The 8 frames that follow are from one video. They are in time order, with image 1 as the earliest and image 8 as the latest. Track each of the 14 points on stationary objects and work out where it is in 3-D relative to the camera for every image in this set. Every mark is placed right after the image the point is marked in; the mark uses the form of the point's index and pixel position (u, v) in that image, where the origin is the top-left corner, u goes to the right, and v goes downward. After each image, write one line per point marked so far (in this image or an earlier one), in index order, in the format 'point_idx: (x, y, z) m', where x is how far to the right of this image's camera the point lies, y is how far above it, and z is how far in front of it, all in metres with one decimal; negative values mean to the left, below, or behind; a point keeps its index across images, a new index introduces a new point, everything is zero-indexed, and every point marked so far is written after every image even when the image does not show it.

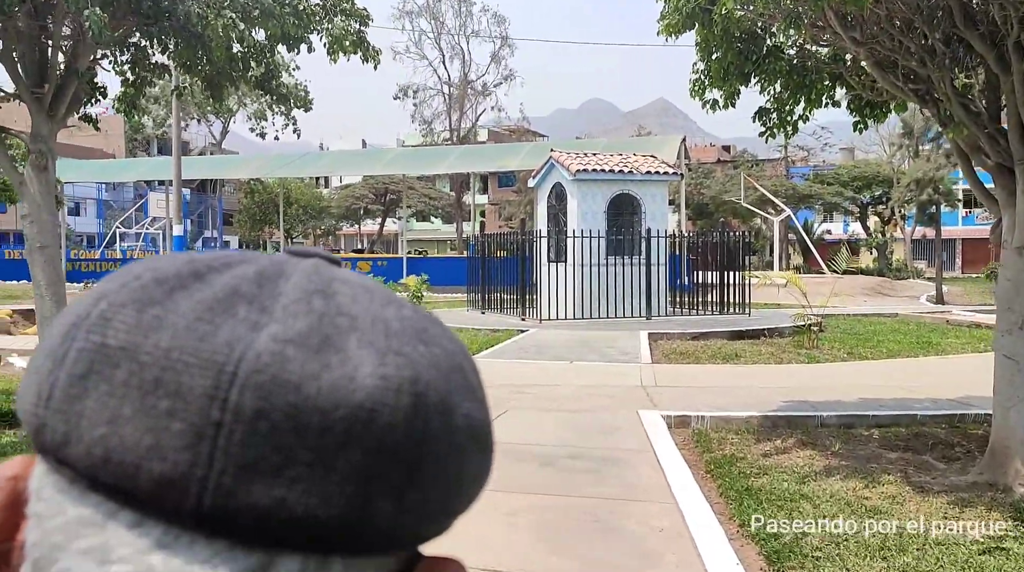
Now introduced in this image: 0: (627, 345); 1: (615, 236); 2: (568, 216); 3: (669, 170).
0: (+1.5, -0.7, +12.1) m
1: (+1.8, +0.9, +16.4) m
2: (+1.0, +1.2, +16.5) m
3: (+2.8, +2.0, +16.6) m
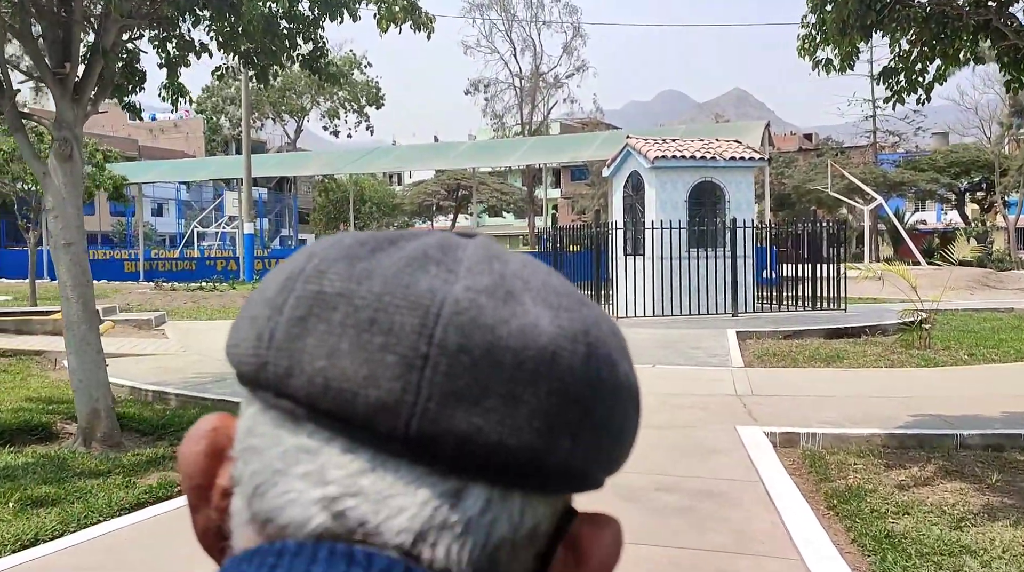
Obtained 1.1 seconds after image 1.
0: (+2.4, -0.7, +11.1) m
1: (+3.0, +1.0, +15.4) m
2: (+2.2, +1.3, +15.5) m
3: (+4.0, +2.1, +15.5) m
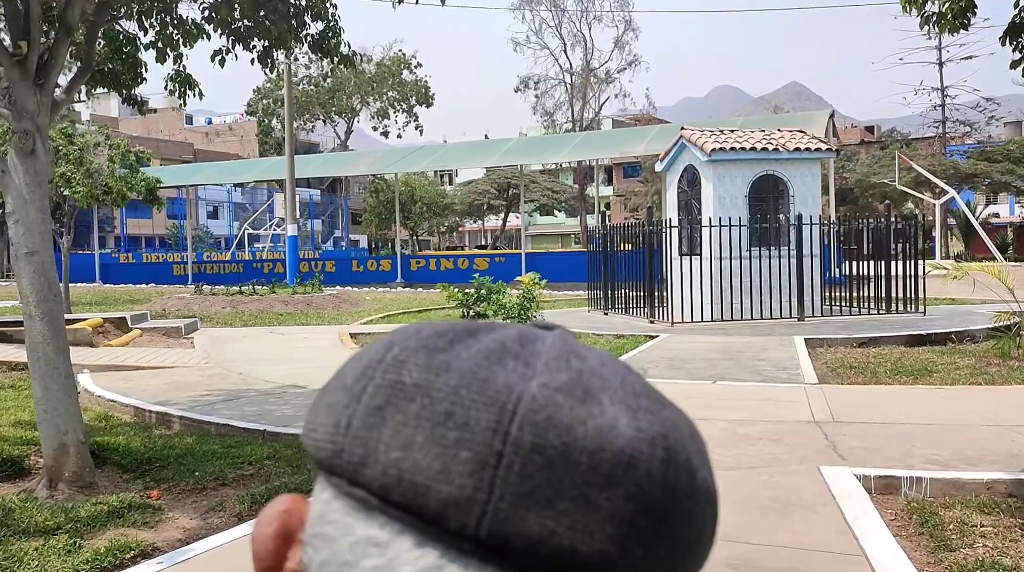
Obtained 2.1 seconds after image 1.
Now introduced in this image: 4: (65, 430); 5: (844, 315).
0: (+2.8, -0.7, +10.0) m
1: (+3.7, +0.9, +14.3) m
2: (+2.9, +1.3, +14.5) m
3: (+4.7, +2.1, +14.3) m
4: (-2.4, -0.8, +5.0) m
5: (+5.2, -0.5, +14.8) m
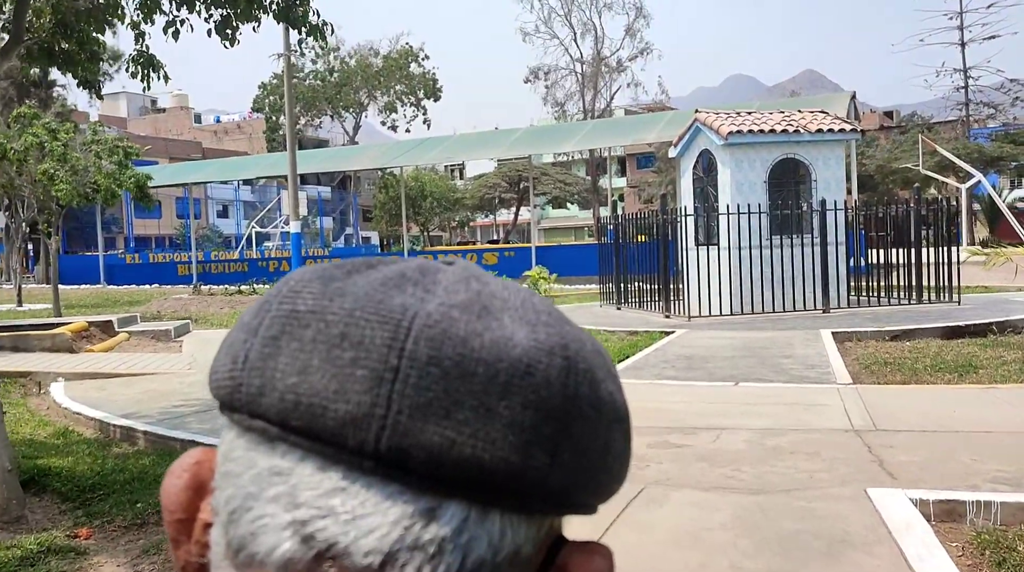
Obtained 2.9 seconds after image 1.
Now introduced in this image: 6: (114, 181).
0: (+2.9, -0.6, +9.3) m
1: (+3.8, +1.1, +13.5) m
2: (+3.0, +1.4, +13.7) m
3: (+4.7, +2.3, +13.5) m
4: (-2.4, -0.8, +4.3) m
5: (+5.3, -0.3, +14.0) m
6: (-6.2, +1.7, +14.8) m
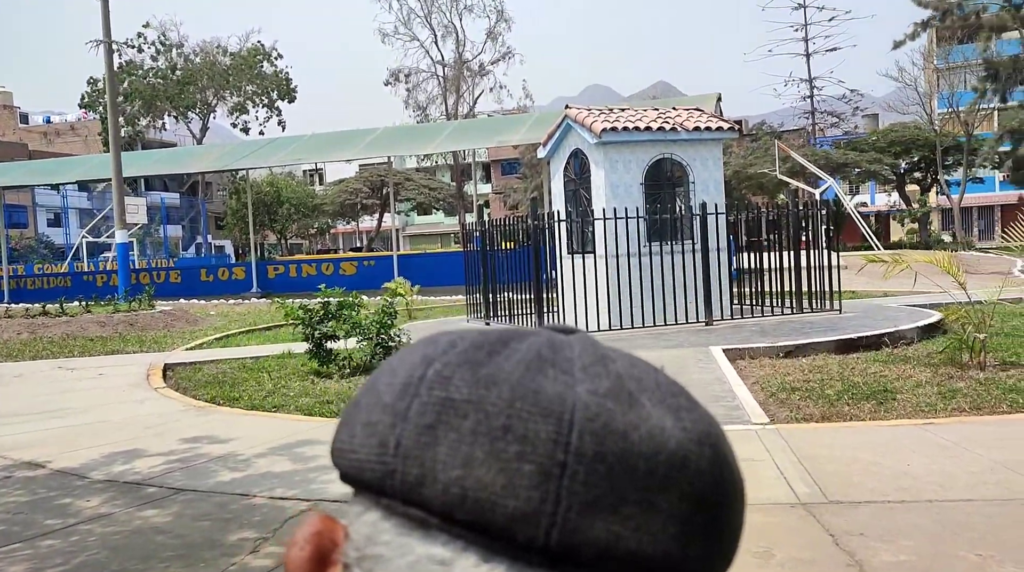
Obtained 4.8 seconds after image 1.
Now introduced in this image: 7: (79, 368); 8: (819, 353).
0: (+1.6, -0.8, +8.0) m
1: (+1.9, +0.9, +12.4) m
2: (+1.1, +1.3, +12.5) m
3: (+2.8, +2.1, +12.5) m
4: (-2.9, -0.9, +2.4) m
5: (+3.4, -0.4, +13.1) m
6: (-8.2, +1.3, +12.3) m
7: (-4.5, -0.9, +9.9) m
8: (+3.2, -0.7, +10.0) m
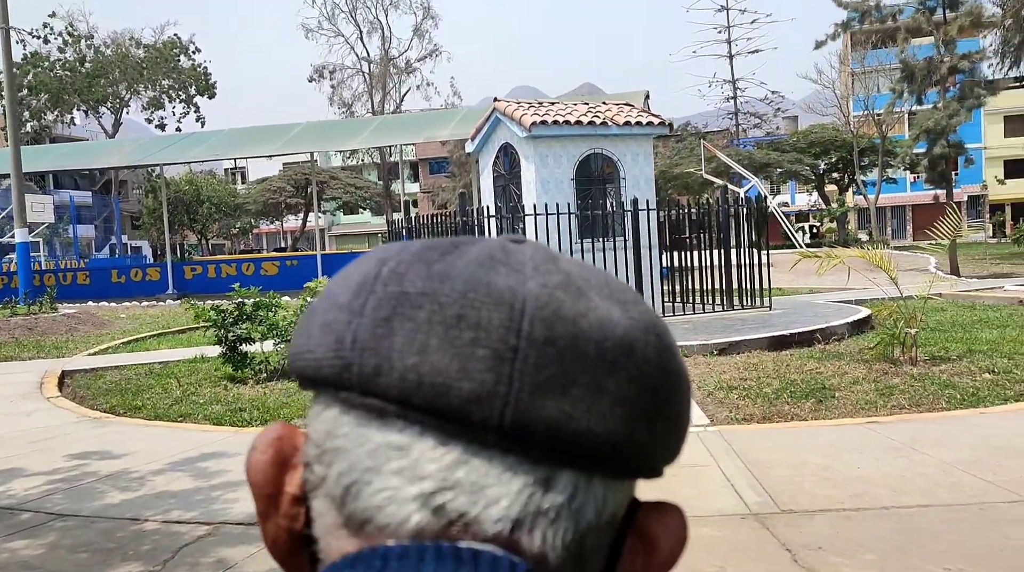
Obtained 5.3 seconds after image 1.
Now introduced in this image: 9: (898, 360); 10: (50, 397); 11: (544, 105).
0: (+1.0, -0.7, +7.8) m
1: (+1.0, +1.0, +12.1) m
2: (+0.1, +1.3, +12.1) m
3: (+1.9, +2.2, +12.3) m
4: (-3.1, -0.9, +1.8) m
5: (+2.4, -0.4, +12.9) m
6: (-9.1, +1.3, +11.2) m
7: (-5.2, -0.9, +9.1) m
8: (+2.5, -0.7, +9.8) m
9: (+3.8, -0.7, +9.2) m
10: (-3.6, -0.9, +7.4) m
11: (+0.4, +2.4, +12.6) m
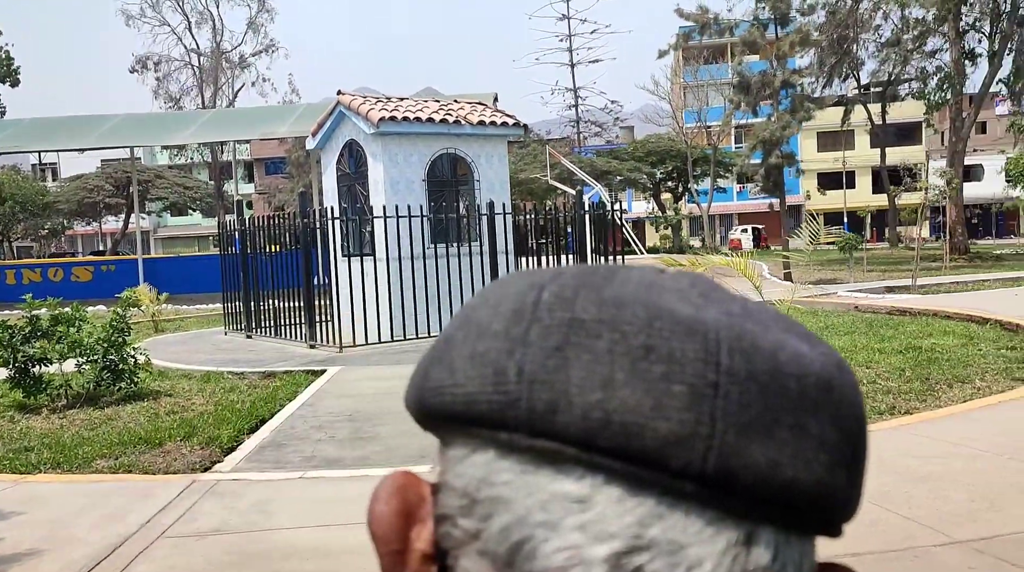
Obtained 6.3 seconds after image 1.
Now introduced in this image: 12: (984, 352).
0: (-0.1, -0.8, +7.1) m
1: (-0.9, +0.9, +11.3) m
2: (-1.7, +1.2, +11.2) m
3: (0.0, +2.1, +11.7) m
4: (-3.1, -1.0, +0.5) m
5: (+0.4, -0.5, +12.4) m
6: (-10.7, +1.2, +8.8) m
7: (-6.5, -1.0, +7.4) m
8: (+1.0, -0.8, +9.4) m
9: (+2.4, -0.8, +9.0) m
10: (-4.6, -0.9, +5.9) m
11: (-1.5, +2.3, +11.8) m
12: (+5.8, -0.8, +11.6) m
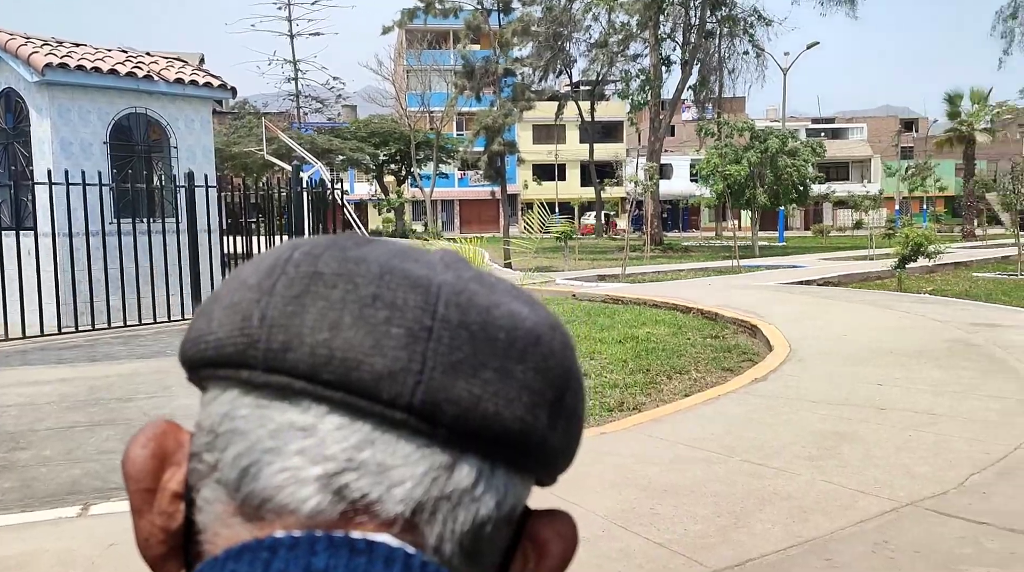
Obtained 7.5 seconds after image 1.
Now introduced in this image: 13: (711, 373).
0: (-2.0, -0.7, +5.9) m
1: (-4.0, +1.1, +9.7) m
2: (-4.7, +1.4, +9.4) m
3: (-3.3, +2.3, +10.3) m
4: (-3.0, -1.0, -1.3) m
5: (-3.1, -0.3, +11.1) m
6: (-12.6, +1.5, +4.5) m
7: (-8.2, -0.8, +4.3) m
8: (-1.6, -0.6, +8.4) m
9: (-0.2, -0.7, +8.4) m
10: (-6.0, -0.8, +3.5) m
11: (-4.7, +2.5, +10.0) m
12: (+2.3, -0.7, +11.9) m
13: (+2.0, -0.9, +9.5) m
